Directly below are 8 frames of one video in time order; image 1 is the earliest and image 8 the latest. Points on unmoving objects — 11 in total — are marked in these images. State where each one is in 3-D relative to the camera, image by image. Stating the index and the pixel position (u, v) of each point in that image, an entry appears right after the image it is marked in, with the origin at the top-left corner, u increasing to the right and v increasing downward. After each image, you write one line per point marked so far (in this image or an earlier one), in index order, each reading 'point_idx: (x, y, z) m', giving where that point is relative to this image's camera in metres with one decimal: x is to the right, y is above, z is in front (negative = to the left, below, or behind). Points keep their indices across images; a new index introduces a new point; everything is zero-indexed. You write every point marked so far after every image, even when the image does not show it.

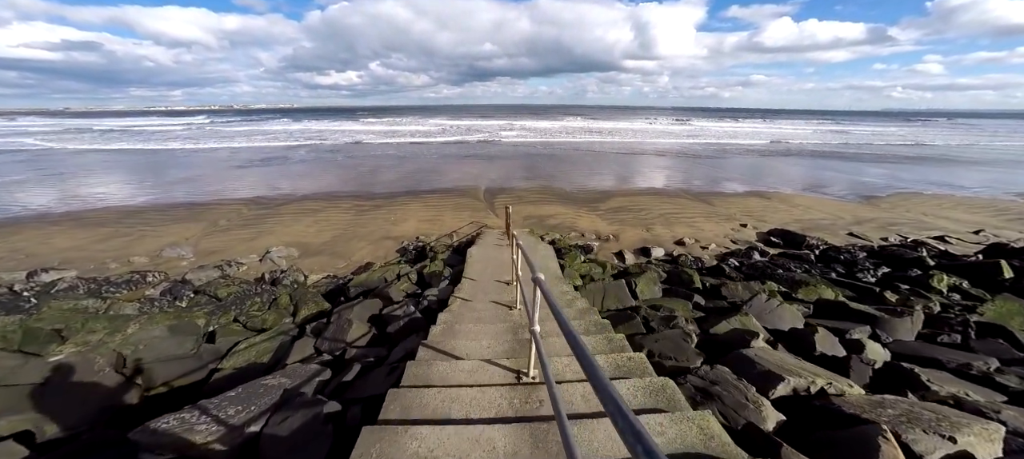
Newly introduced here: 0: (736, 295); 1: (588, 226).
0: (+3.5, -1.0, +5.7) m
1: (+2.5, 0.0, +11.7) m
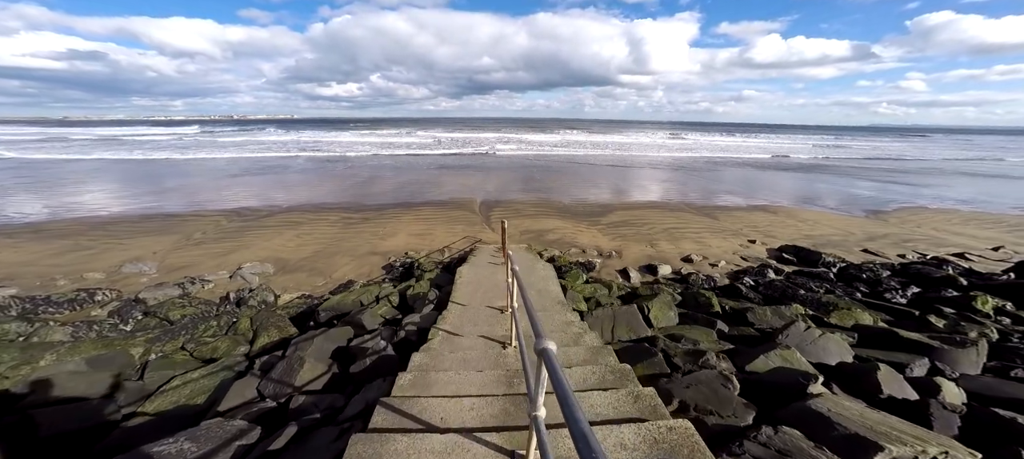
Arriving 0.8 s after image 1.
0: (+3.4, -1.2, +5.0) m
1: (+2.3, -0.4, +11.0) m
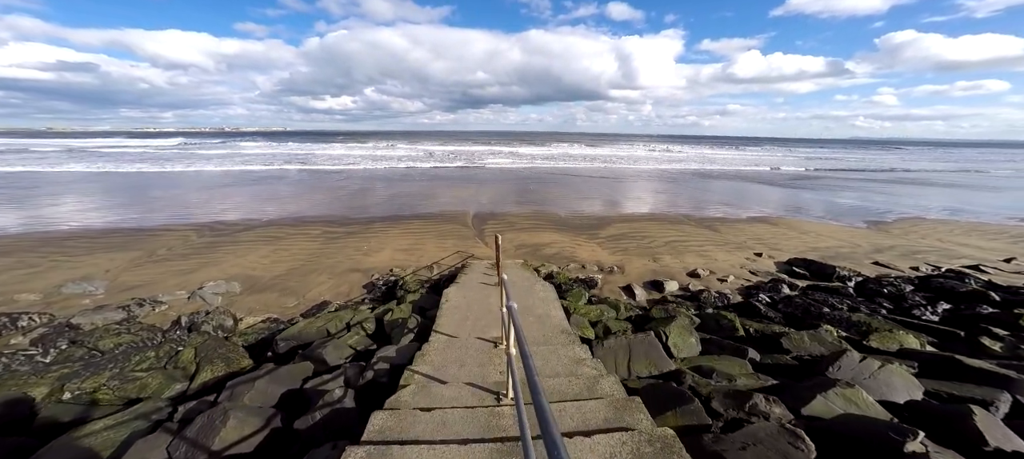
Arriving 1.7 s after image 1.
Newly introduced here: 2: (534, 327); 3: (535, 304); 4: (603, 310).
0: (+3.3, -1.4, +4.3) m
1: (+2.1, -0.8, +10.3) m
2: (+0.3, -1.2, +4.3) m
3: (+0.3, -1.0, +5.0) m
4: (+1.4, -1.2, +5.6) m
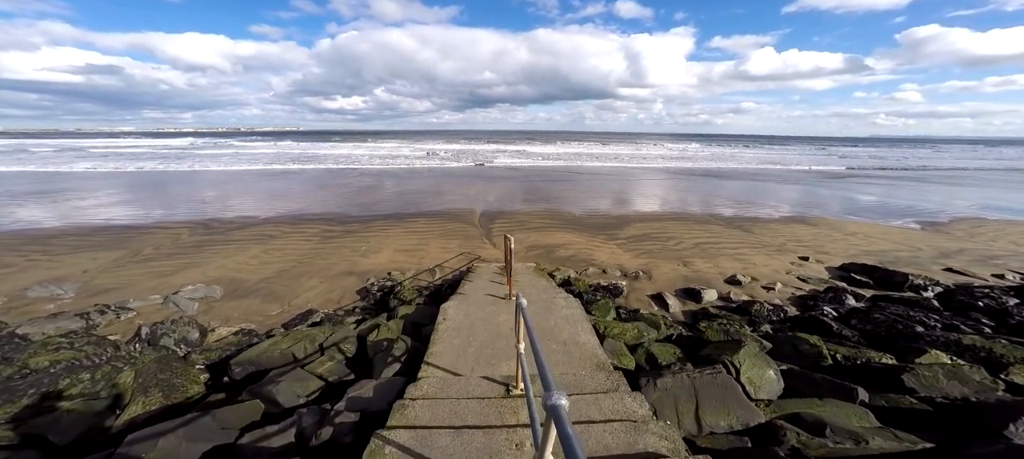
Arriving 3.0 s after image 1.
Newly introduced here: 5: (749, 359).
0: (+3.5, -1.4, +3.1) m
1: (+2.4, -0.8, +9.1) m
2: (+0.4, -1.1, +3.2) m
3: (+0.5, -1.0, +3.9) m
4: (+1.6, -1.2, +4.5) m
5: (+2.2, -1.2, +3.4) m
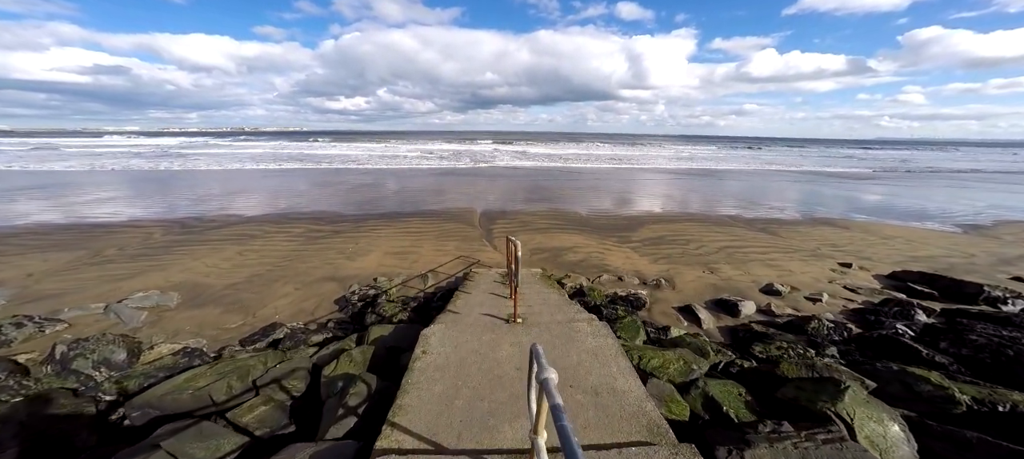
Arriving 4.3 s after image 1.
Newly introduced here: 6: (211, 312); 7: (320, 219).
0: (+3.5, -1.4, +2.0) m
1: (+2.4, -0.8, +8.0) m
2: (+0.5, -1.1, +2.1) m
3: (+0.5, -1.0, +2.8) m
4: (+1.6, -1.2, +3.4) m
5: (+2.3, -1.2, +2.4) m
6: (-5.4, -1.5, +6.6) m
7: (-7.0, +0.4, +13.4) m
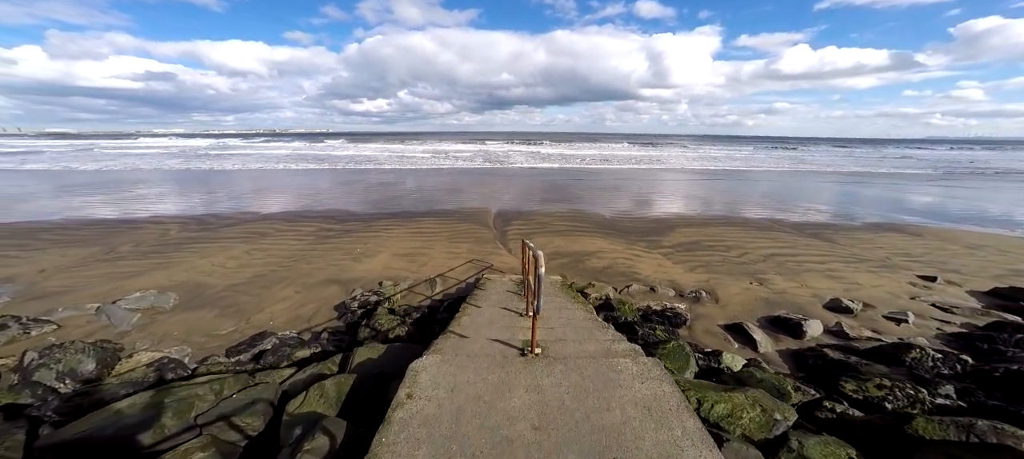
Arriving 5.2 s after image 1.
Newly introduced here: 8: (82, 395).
0: (+3.6, -1.4, +1.0) m
1: (+2.8, -0.8, +7.1) m
2: (+0.5, -1.1, +1.3) m
3: (+0.6, -1.0, +1.9) m
4: (+1.7, -1.2, +2.5) m
5: (+2.3, -1.2, +1.4) m
6: (-5.1, -1.4, +6.1) m
7: (-6.3, +0.4, +13.0) m
8: (-4.0, -1.6, +3.5) m
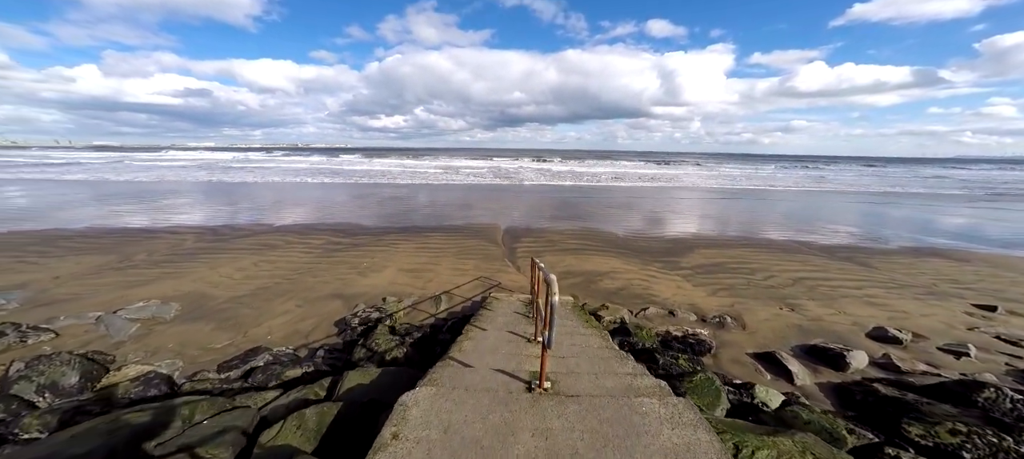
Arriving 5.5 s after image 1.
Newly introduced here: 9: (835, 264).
0: (+3.5, -1.5, +0.5) m
1: (+3.0, -1.2, +6.6) m
2: (+0.5, -1.1, +0.9) m
3: (+0.6, -1.0, +1.5) m
4: (+1.7, -1.3, +2.1) m
5: (+2.3, -1.3, +1.0) m
6: (-4.9, -1.6, +5.9) m
7: (-5.9, 0.0, +12.9) m
8: (-4.0, -1.7, +3.2) m
9: (+7.5, -0.7, +8.5) m
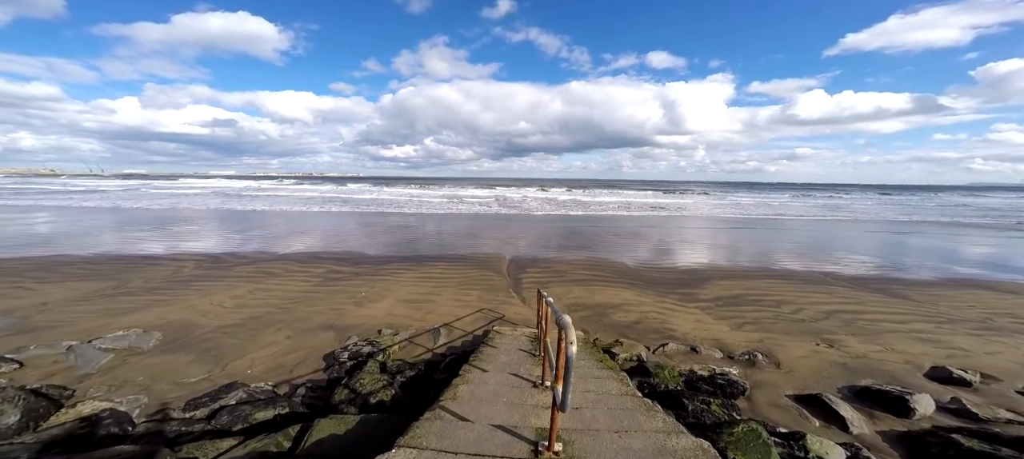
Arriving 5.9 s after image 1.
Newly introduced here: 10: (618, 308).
0: (+3.5, -1.4, -0.1) m
1: (+3.1, -1.6, +6.0) m
2: (+0.5, -1.1, +0.4) m
3: (+0.6, -1.1, +1.0) m
4: (+1.7, -1.4, +1.5) m
5: (+2.3, -1.3, +0.4) m
6: (-4.8, -1.9, +5.4) m
7: (-5.7, -1.0, +12.6) m
8: (-4.0, -1.8, +2.8) m
9: (+7.6, -1.4, +7.9) m
10: (+2.0, -1.4, +7.0) m
